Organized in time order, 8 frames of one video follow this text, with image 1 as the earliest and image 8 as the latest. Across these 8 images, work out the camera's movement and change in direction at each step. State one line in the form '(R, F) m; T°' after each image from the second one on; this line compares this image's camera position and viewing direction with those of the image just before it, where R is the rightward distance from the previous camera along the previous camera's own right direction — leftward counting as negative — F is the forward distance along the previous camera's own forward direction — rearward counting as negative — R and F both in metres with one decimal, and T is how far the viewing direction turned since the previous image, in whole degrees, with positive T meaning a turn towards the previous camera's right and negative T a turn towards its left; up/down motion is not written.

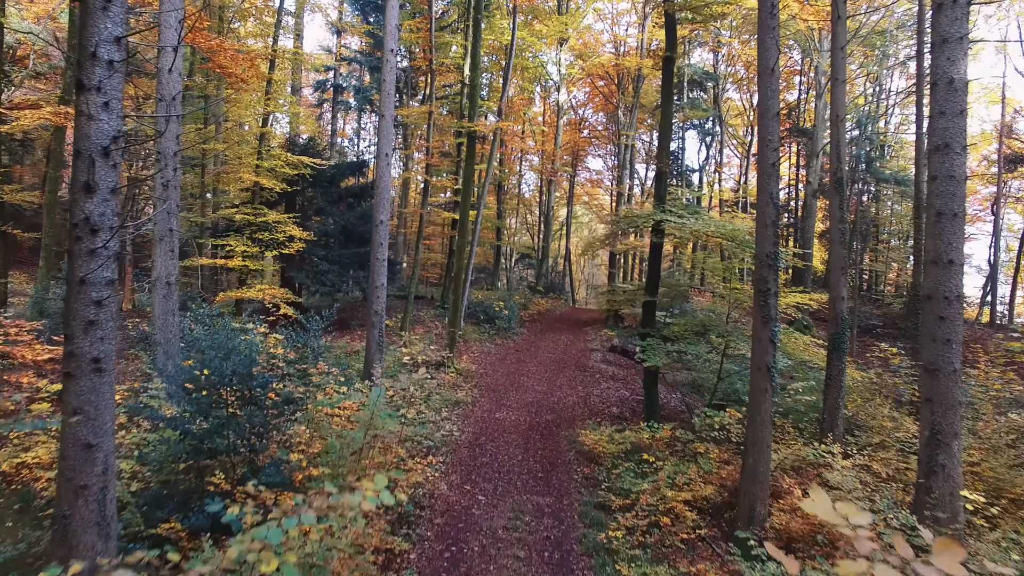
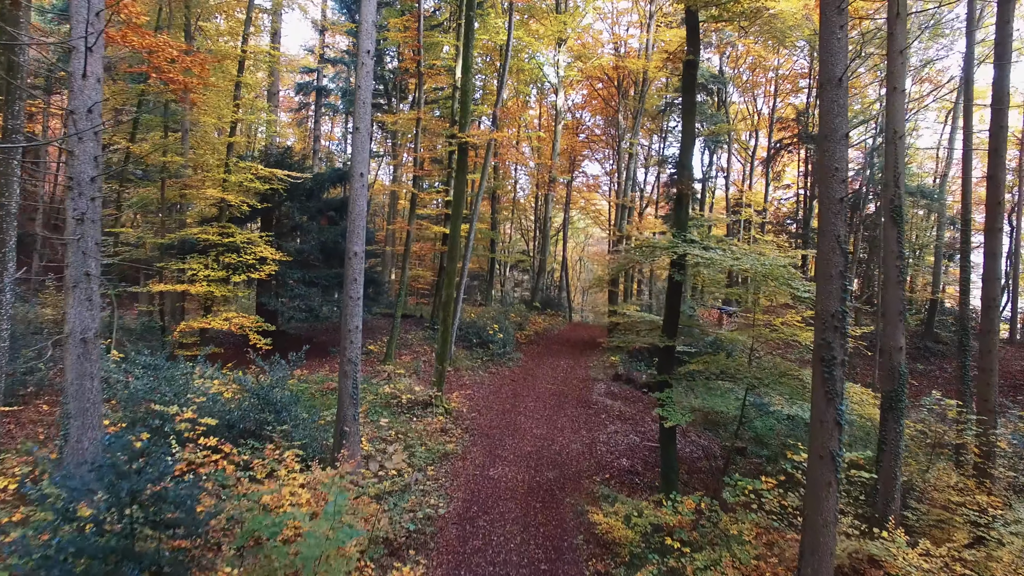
(0.0, +1.1) m; +1°
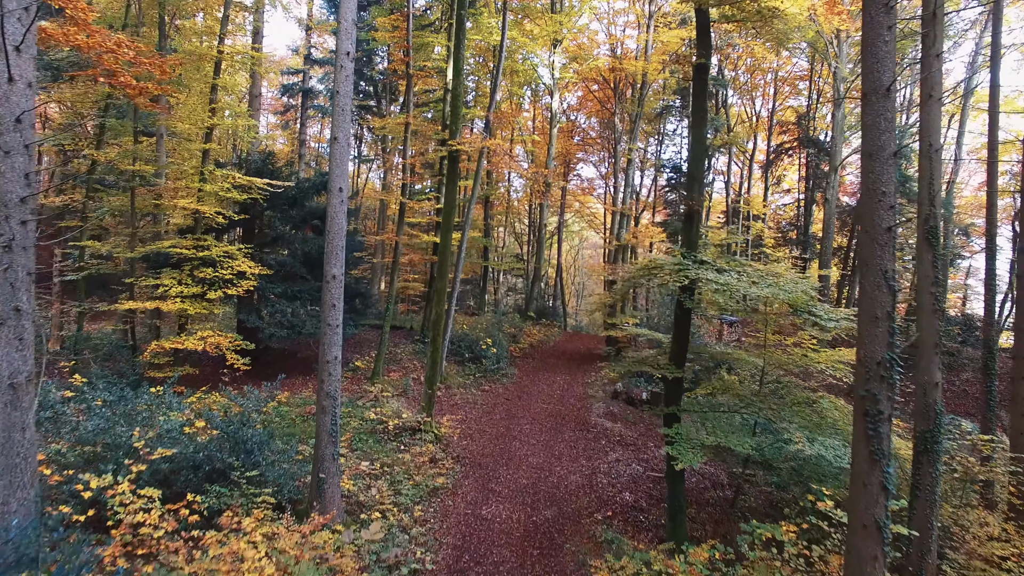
(0.0, +0.6) m; +1°
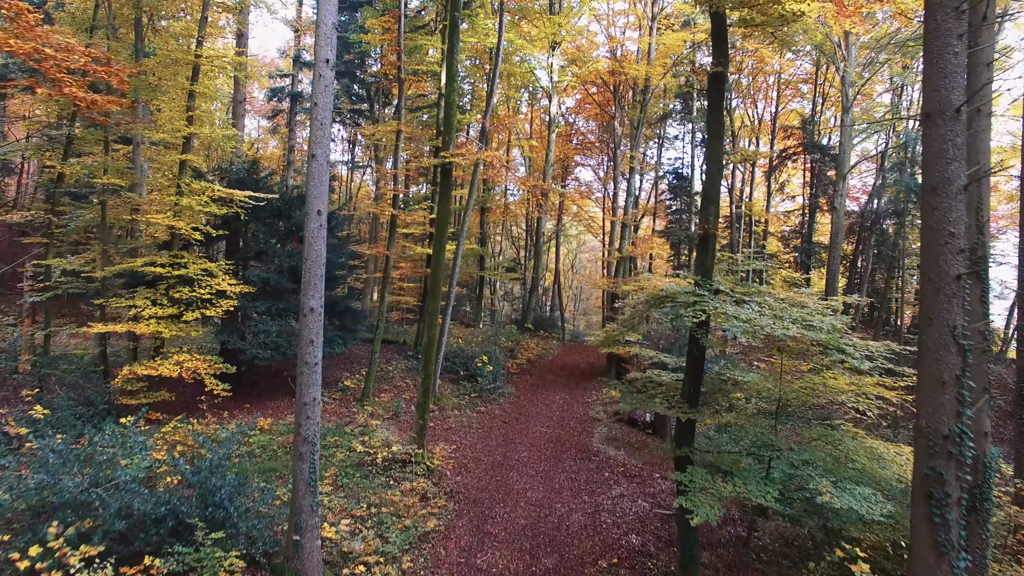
(0.0, +0.6) m; 0°
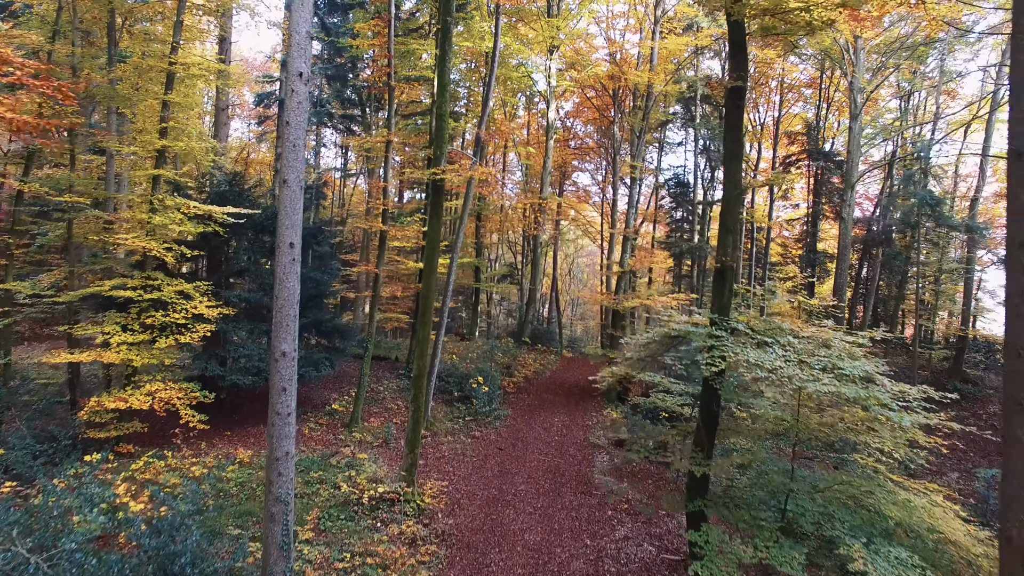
(0.0, +0.6) m; 0°
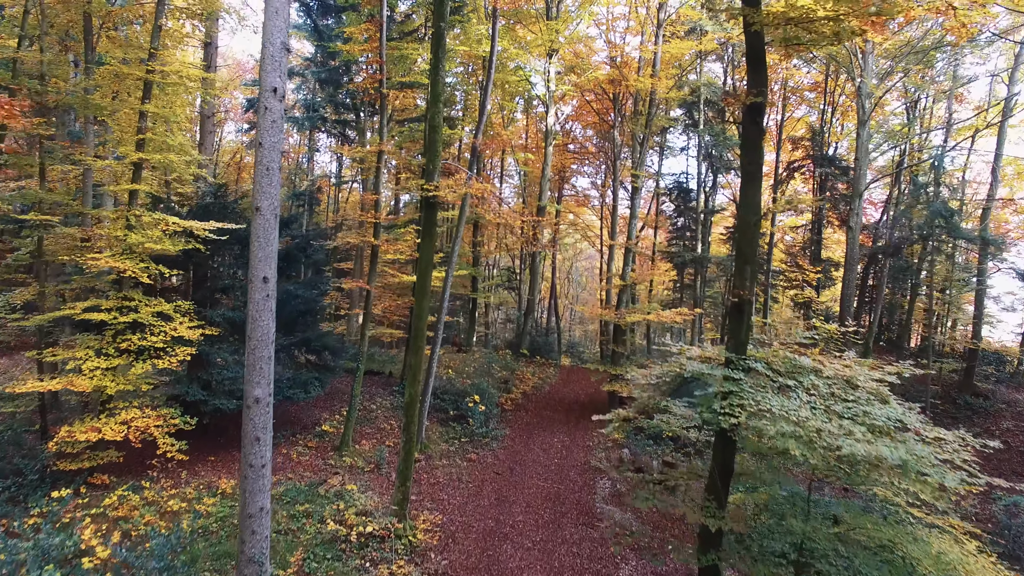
(0.0, +0.4) m; 0°
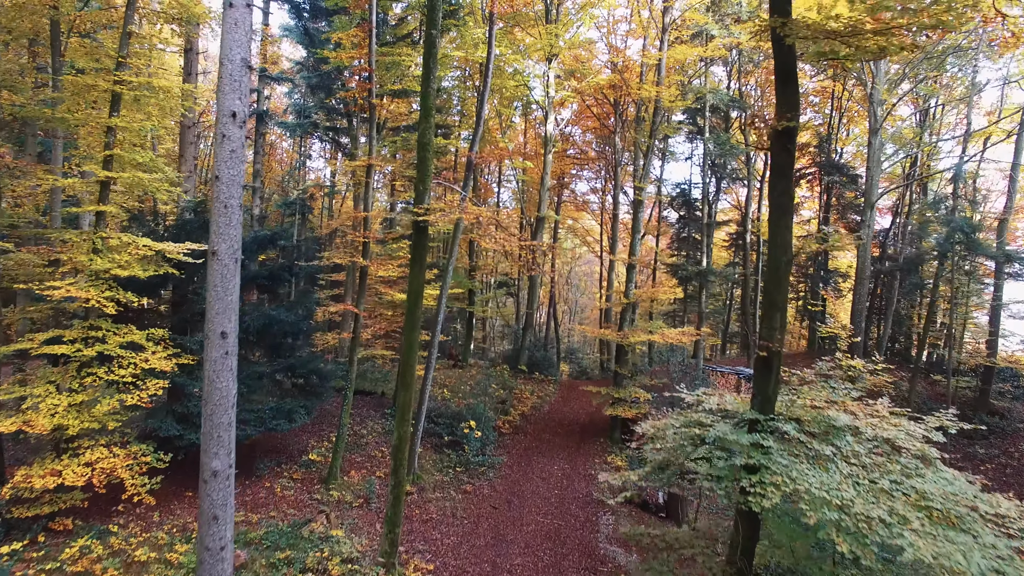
(0.0, +0.6) m; 0°
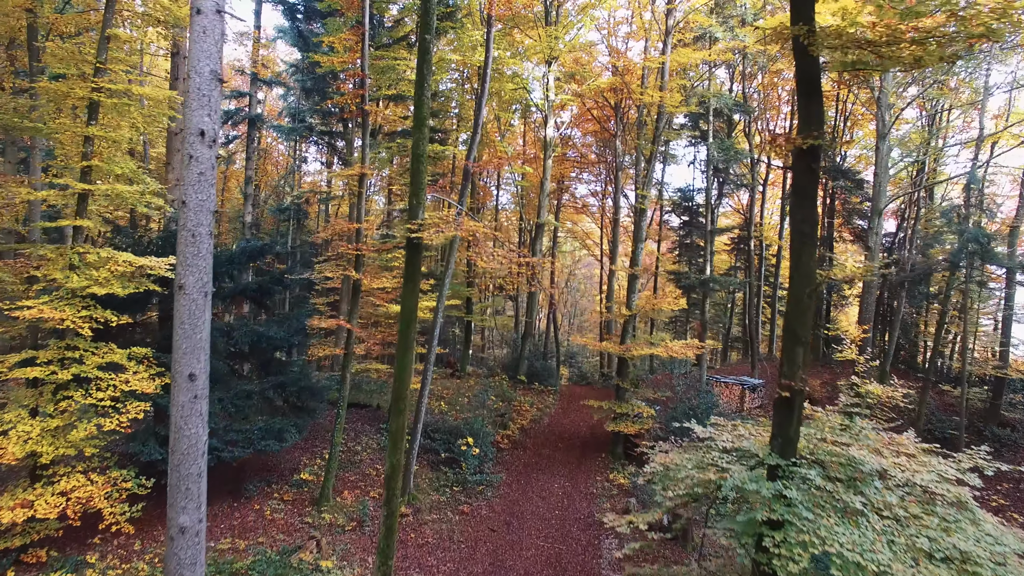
(0.0, +0.3) m; 0°
